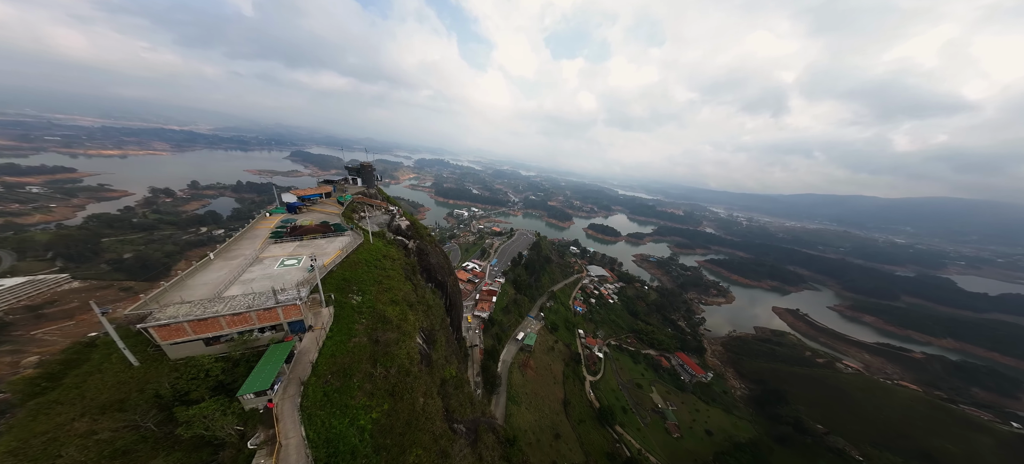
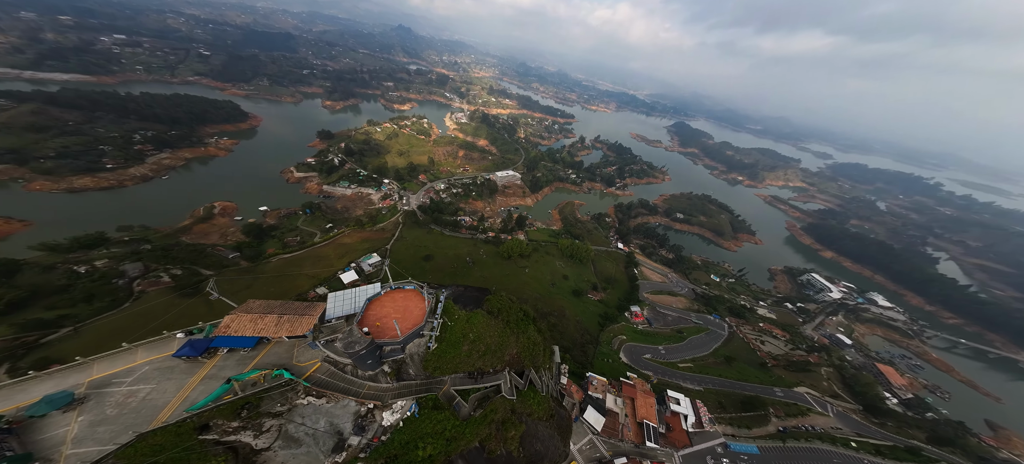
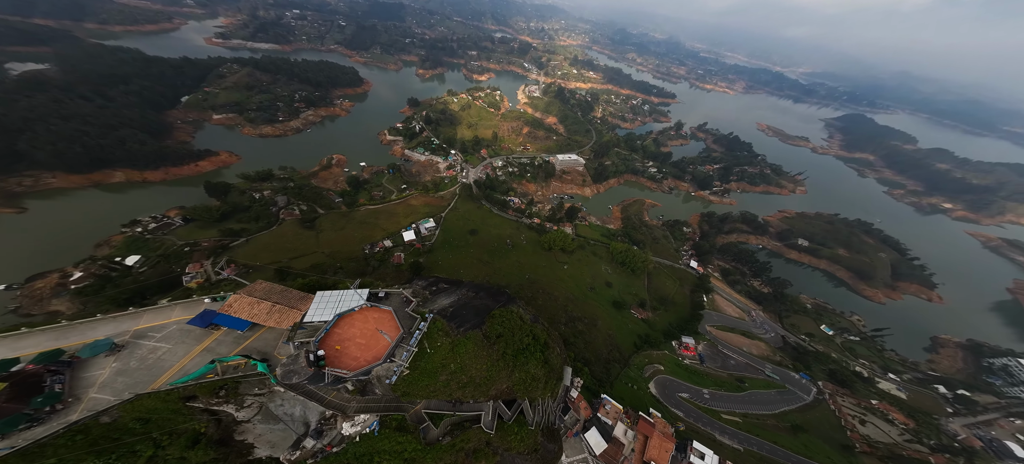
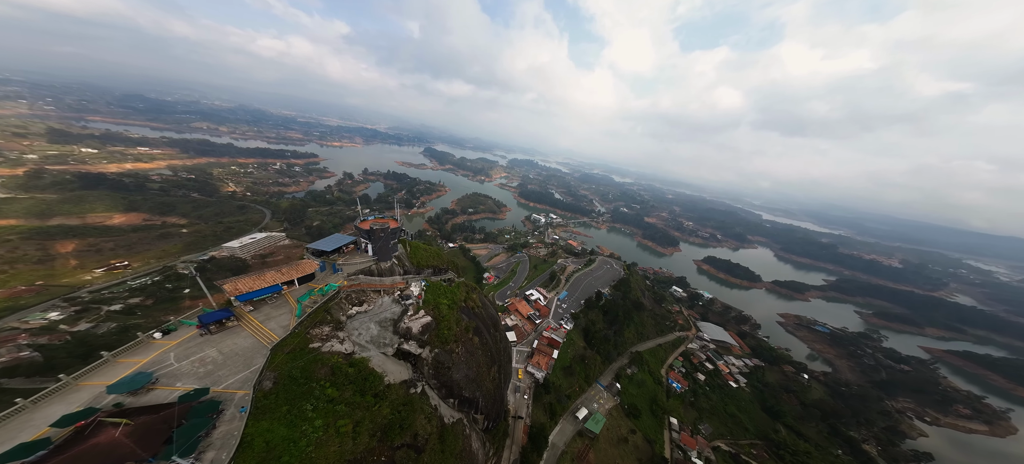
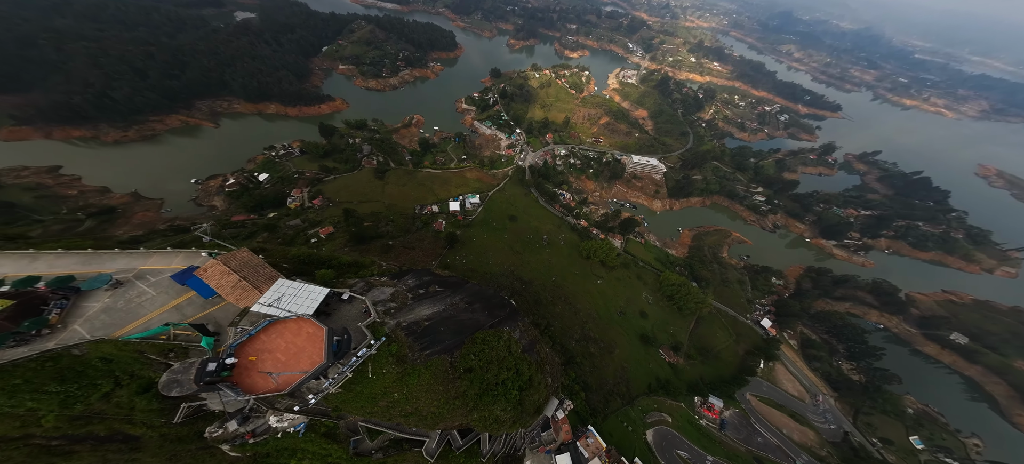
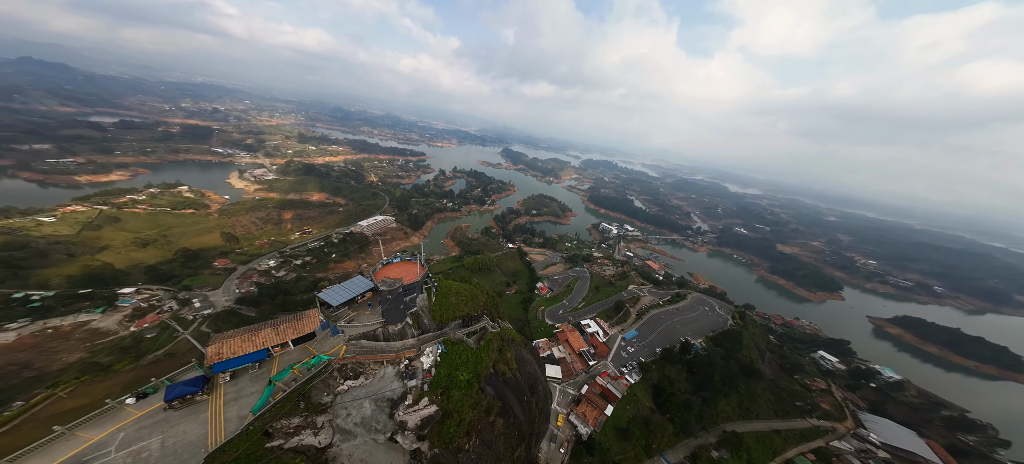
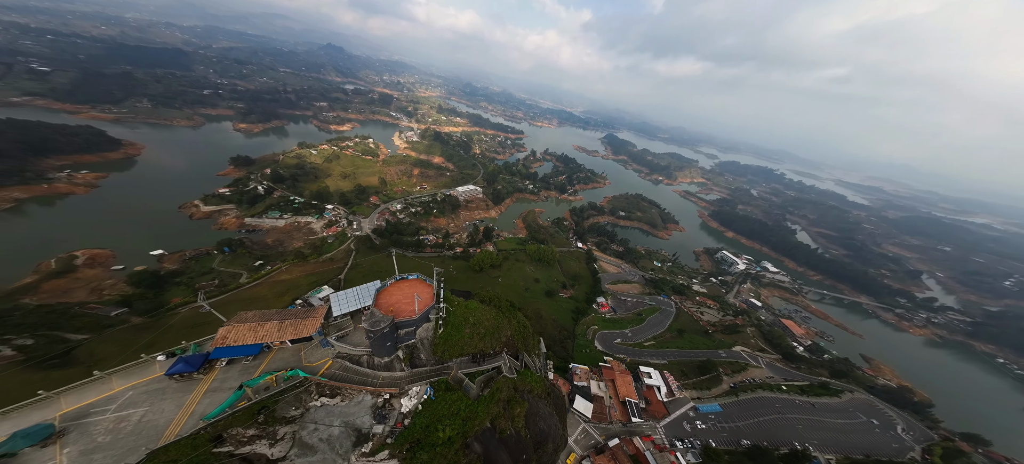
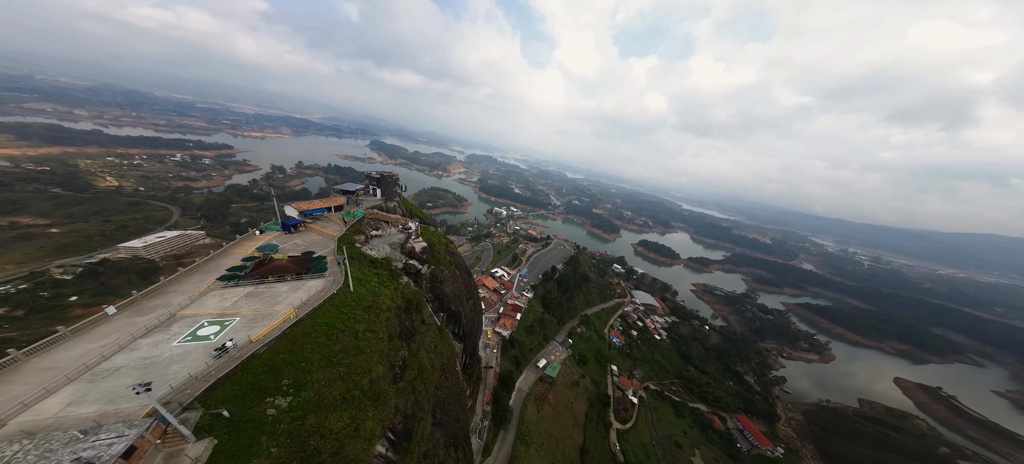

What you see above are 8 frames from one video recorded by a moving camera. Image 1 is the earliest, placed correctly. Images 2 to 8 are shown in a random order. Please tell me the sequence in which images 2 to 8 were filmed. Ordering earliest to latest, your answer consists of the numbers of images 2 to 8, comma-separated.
8, 4, 6, 7, 2, 3, 5
